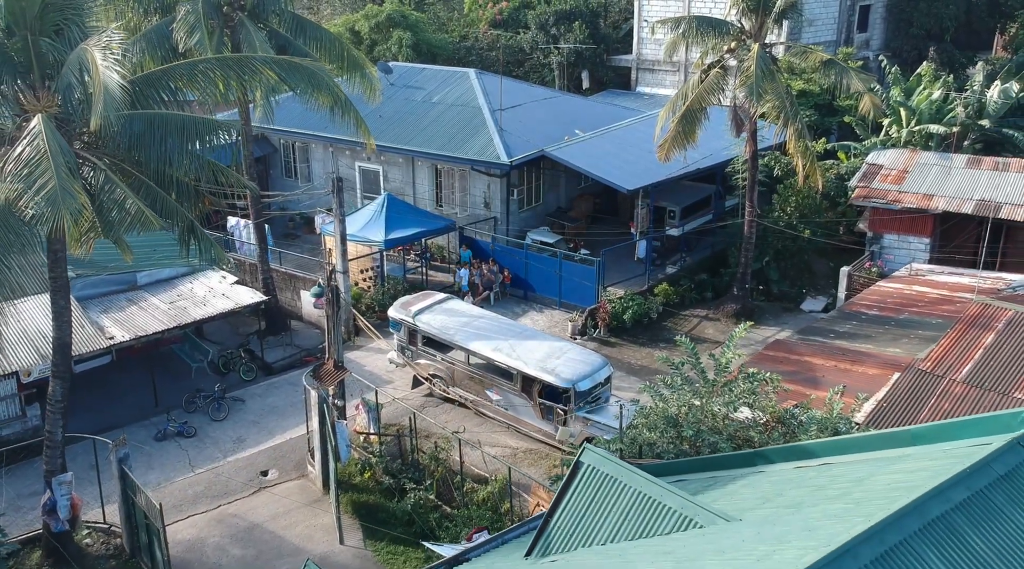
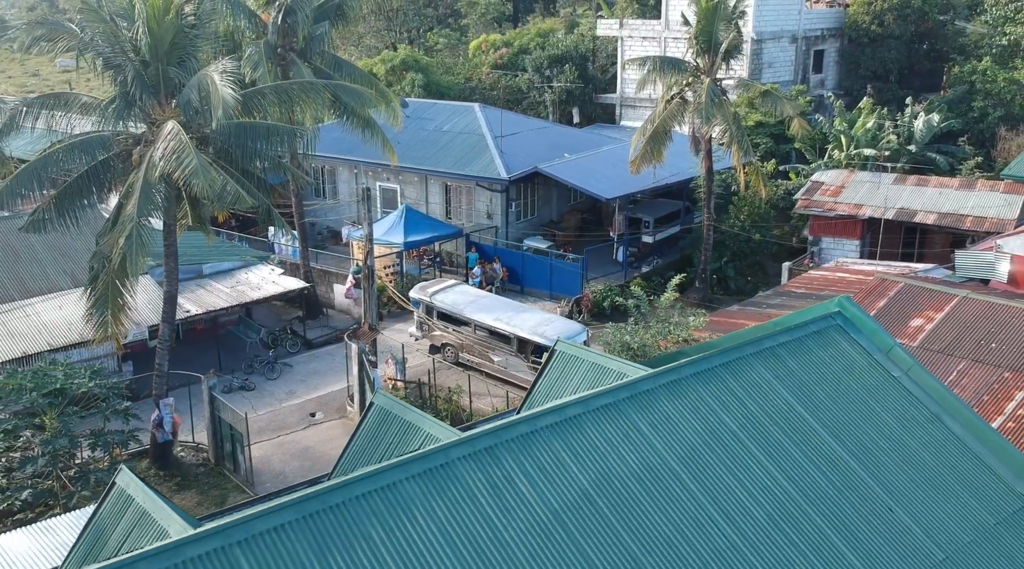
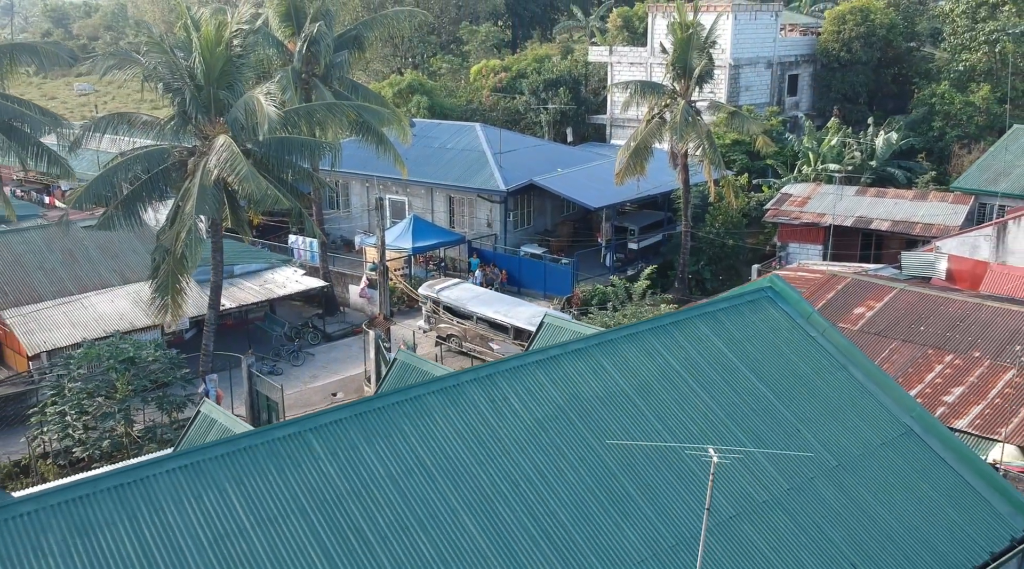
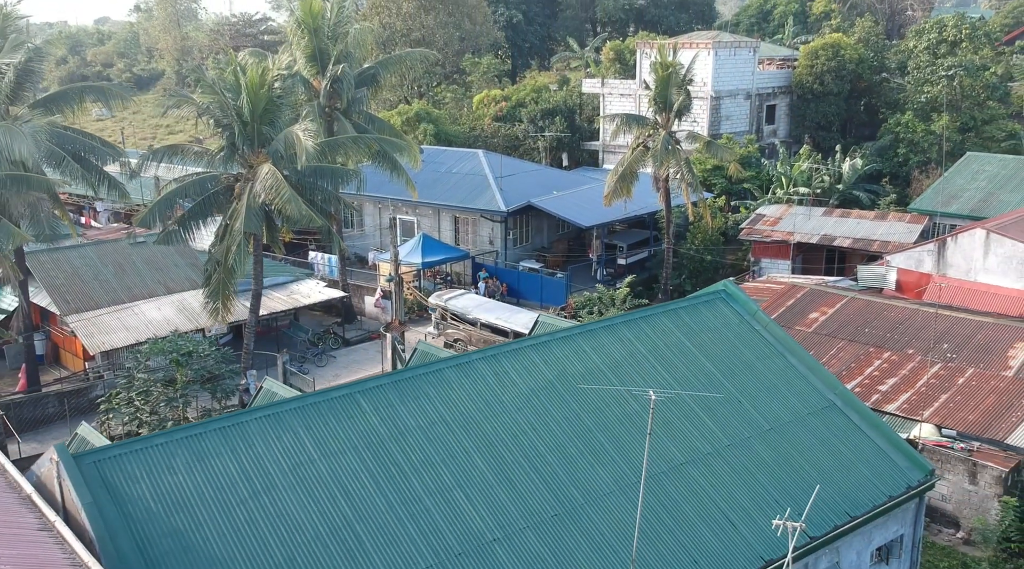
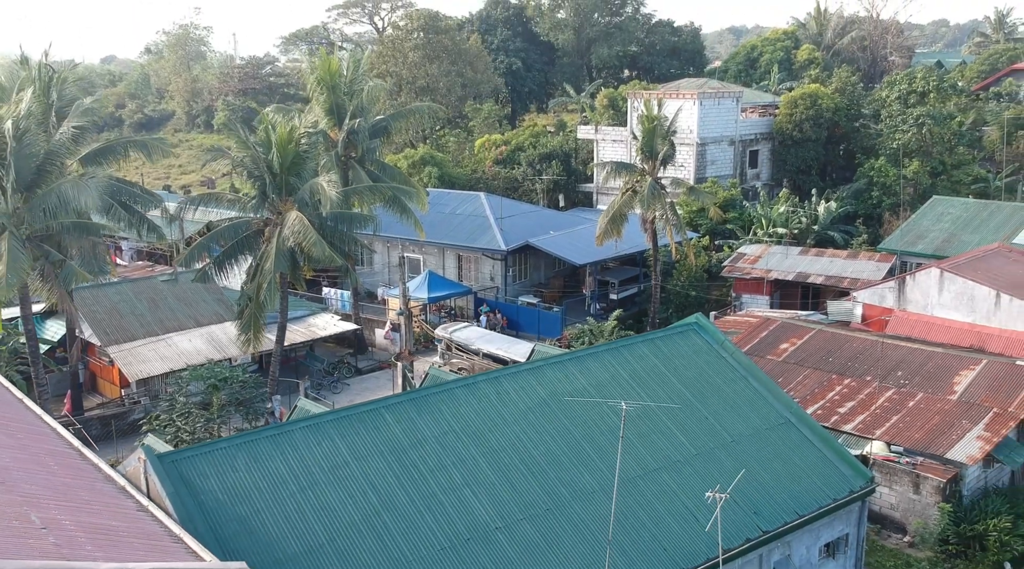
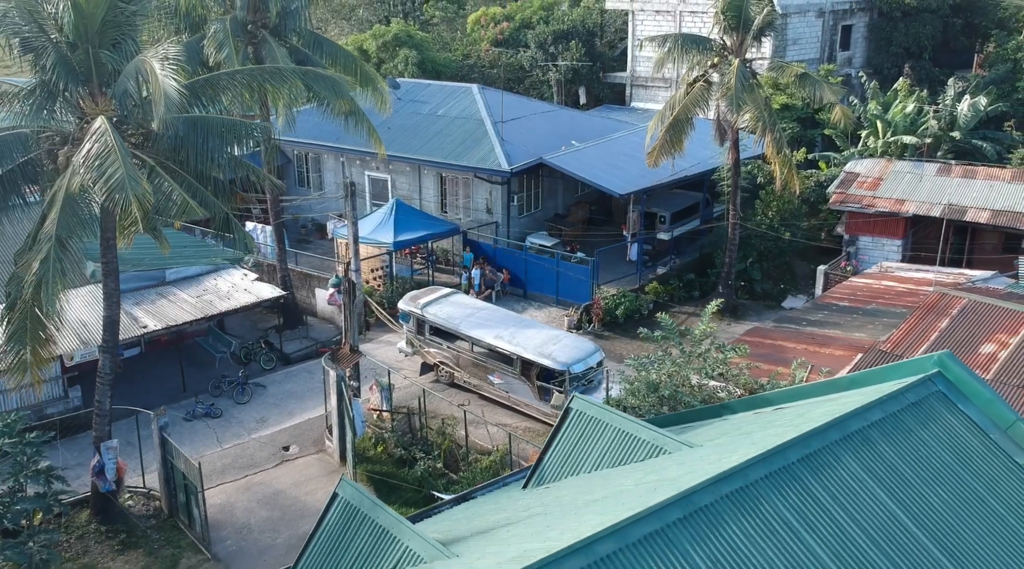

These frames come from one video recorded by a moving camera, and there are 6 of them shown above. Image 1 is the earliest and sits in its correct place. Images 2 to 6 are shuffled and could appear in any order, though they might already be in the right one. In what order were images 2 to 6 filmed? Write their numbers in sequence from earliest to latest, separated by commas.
6, 2, 3, 4, 5
